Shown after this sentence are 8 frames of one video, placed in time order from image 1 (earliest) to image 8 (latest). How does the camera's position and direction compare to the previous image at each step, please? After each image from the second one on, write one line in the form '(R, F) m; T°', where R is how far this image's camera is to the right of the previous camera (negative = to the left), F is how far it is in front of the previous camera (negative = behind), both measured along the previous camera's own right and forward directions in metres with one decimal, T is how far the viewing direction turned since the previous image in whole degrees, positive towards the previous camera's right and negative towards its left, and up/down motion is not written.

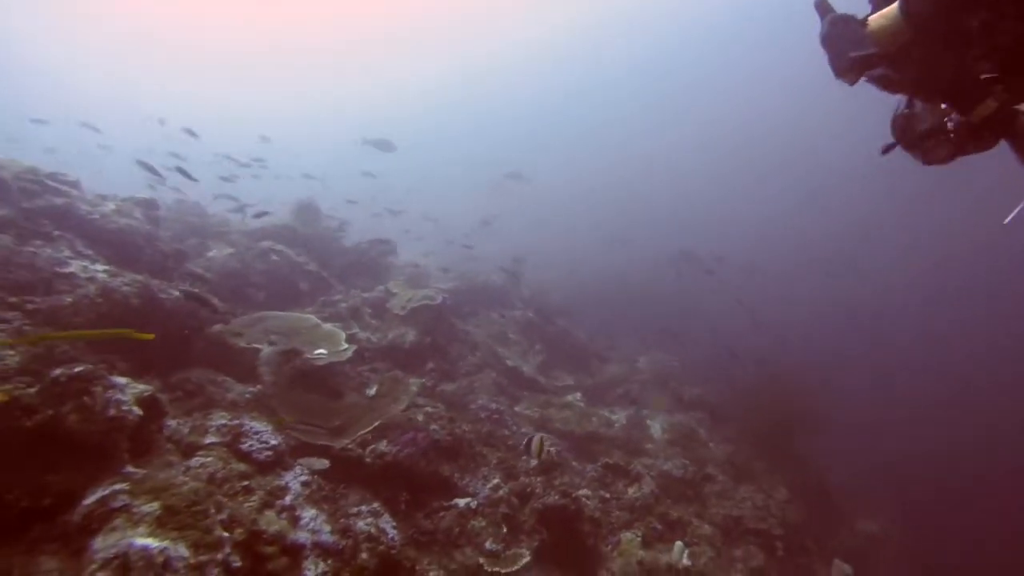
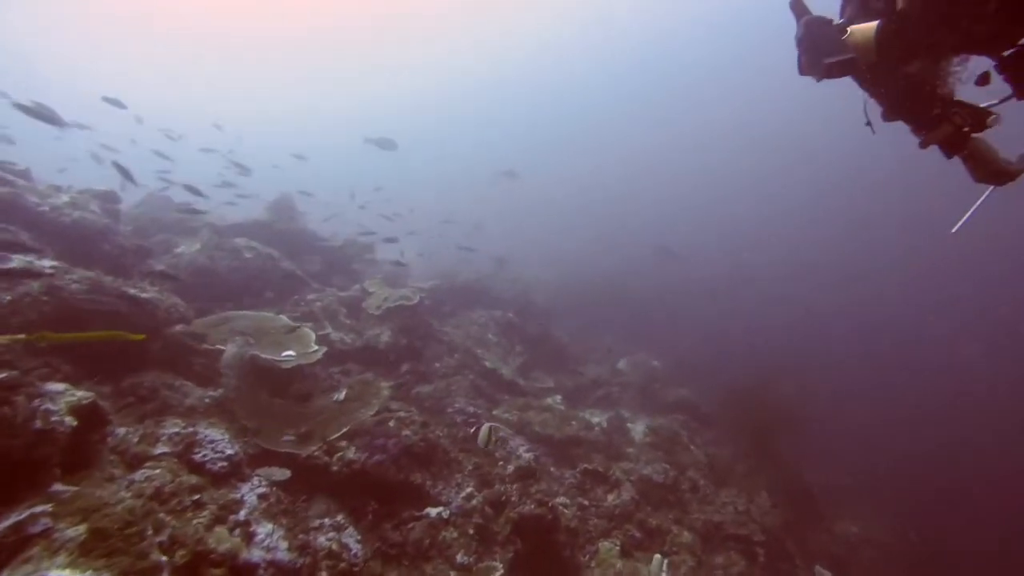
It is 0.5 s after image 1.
(+0.1, +0.2) m; +1°
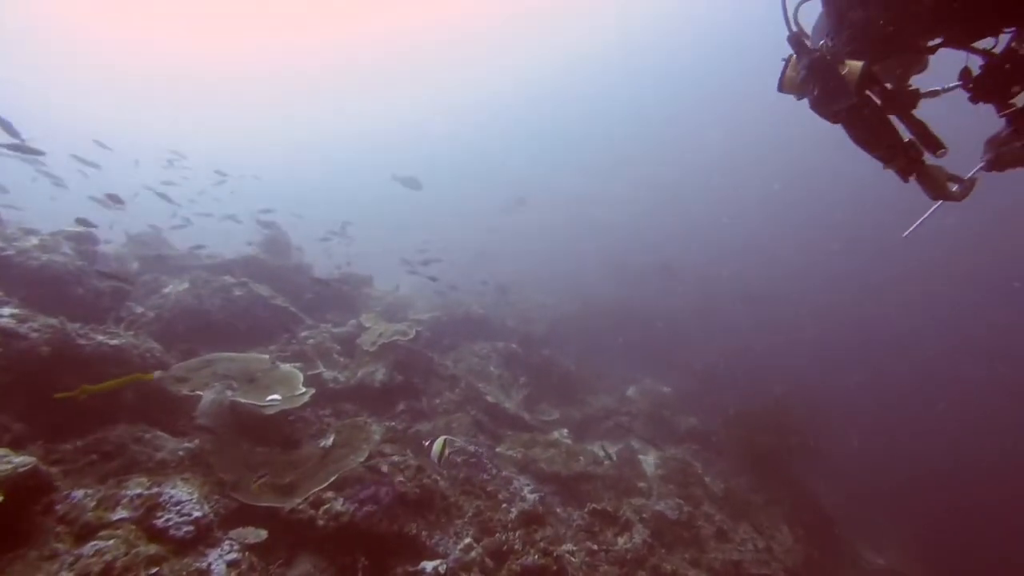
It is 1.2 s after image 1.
(+0.1, +0.3) m; -1°
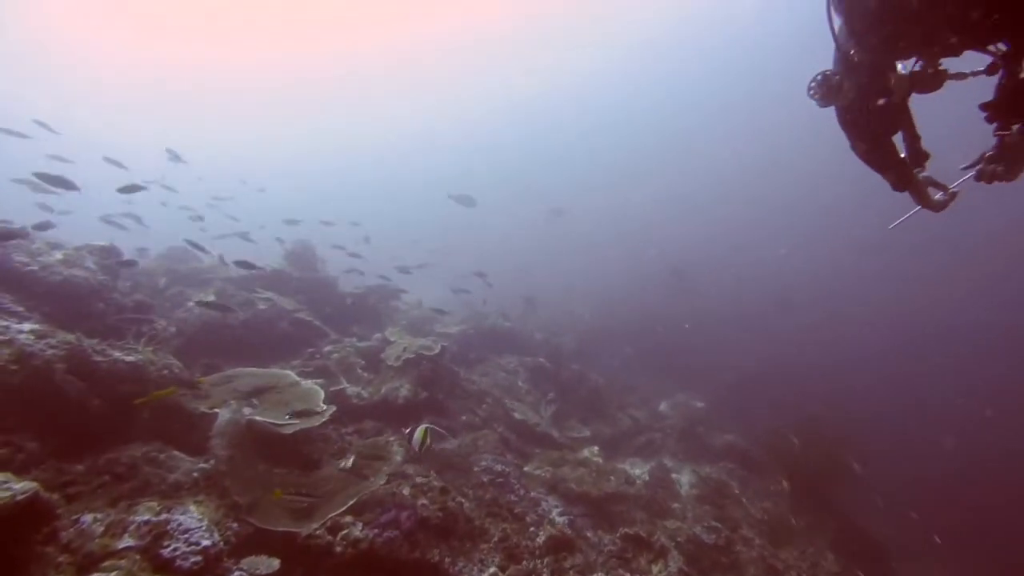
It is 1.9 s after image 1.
(0.0, +0.3) m; -3°
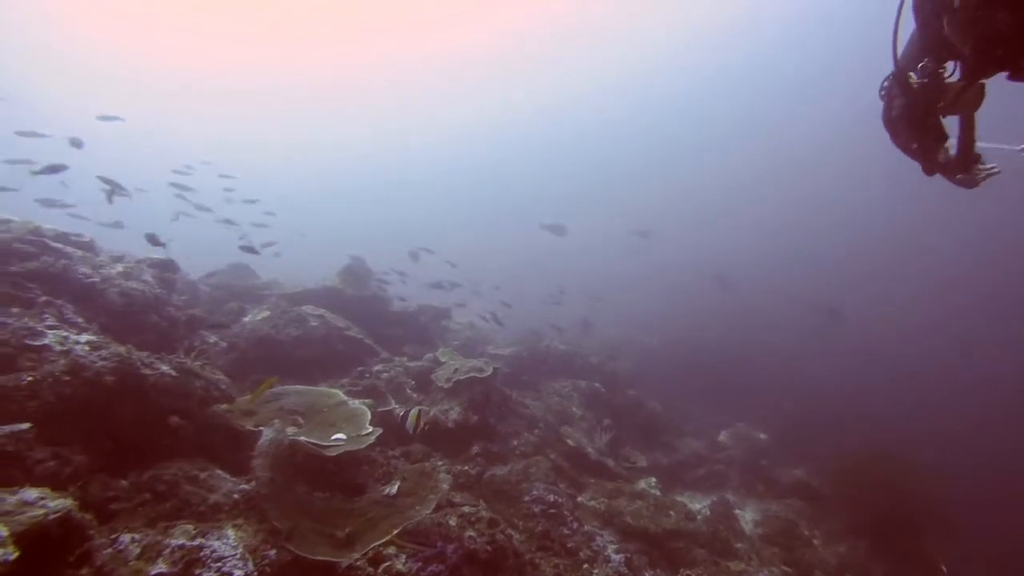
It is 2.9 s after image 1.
(0.0, +0.3) m; -5°
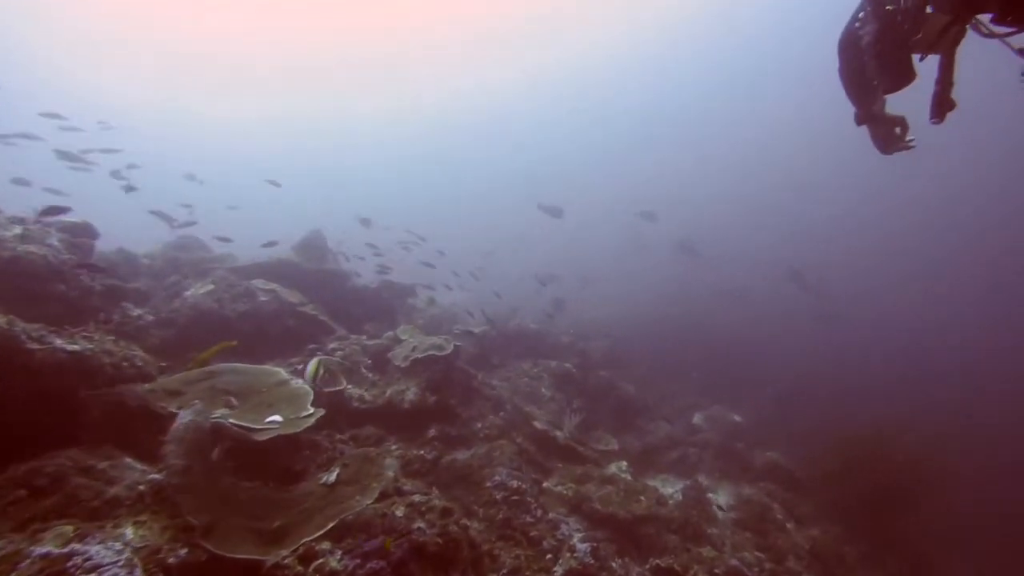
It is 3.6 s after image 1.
(+0.2, +0.5) m; +2°
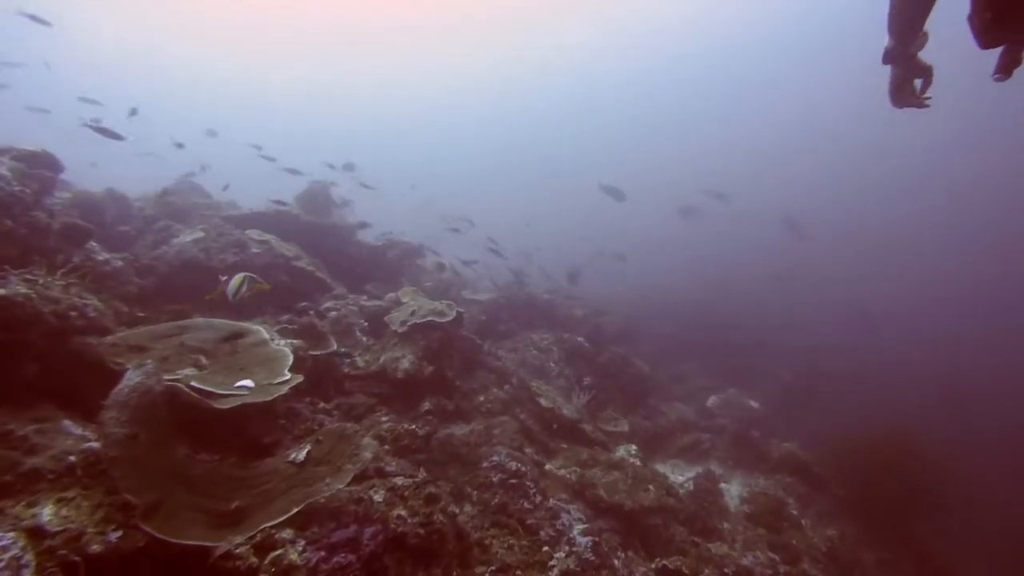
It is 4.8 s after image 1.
(+0.1, +0.6) m; -1°
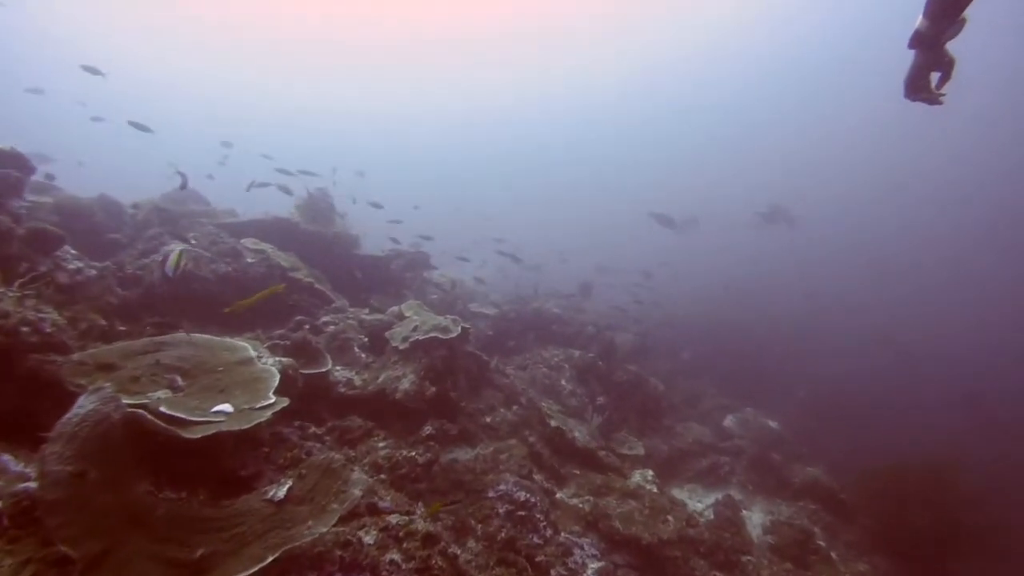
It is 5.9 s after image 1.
(0.0, +0.5) m; -1°
